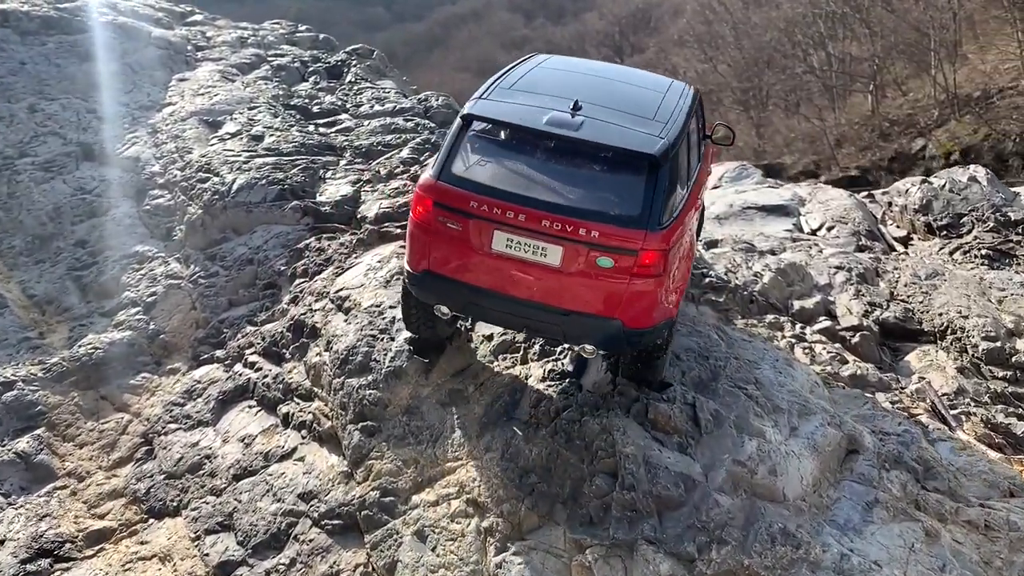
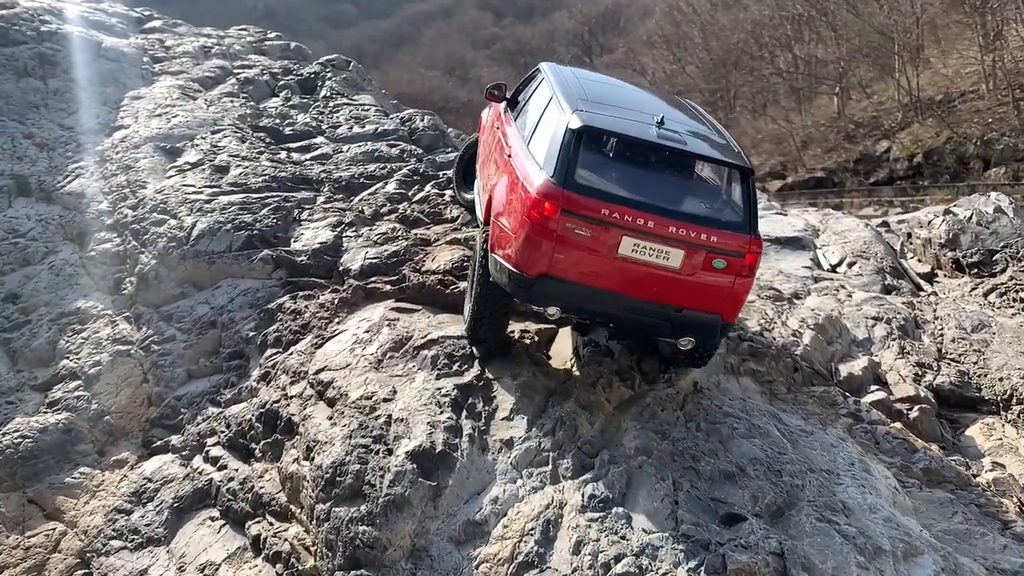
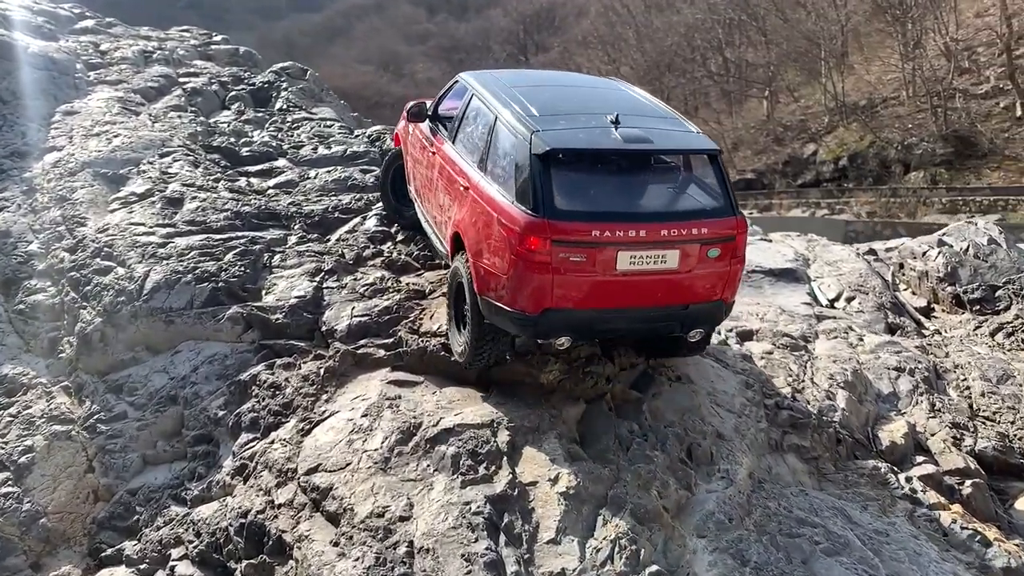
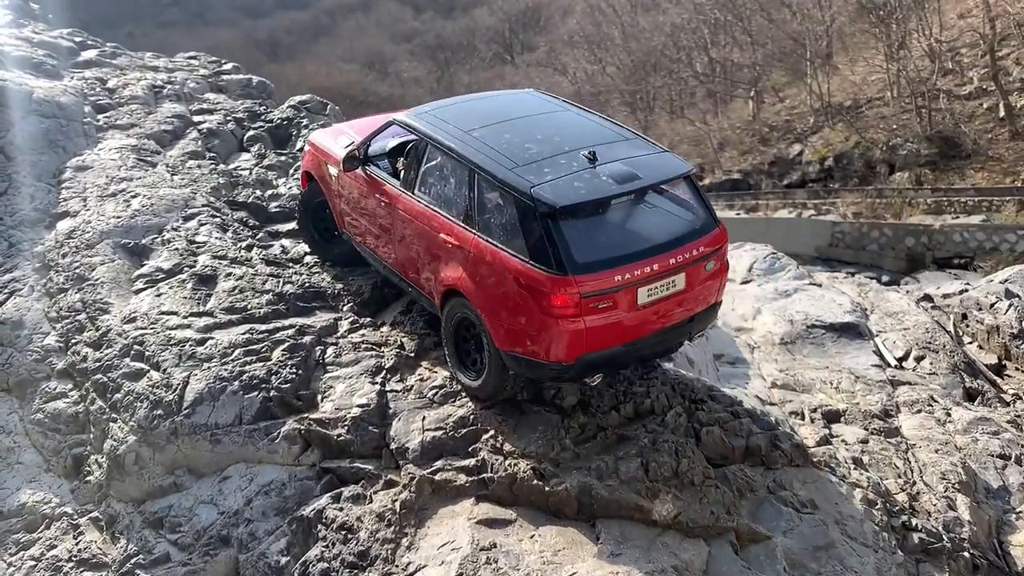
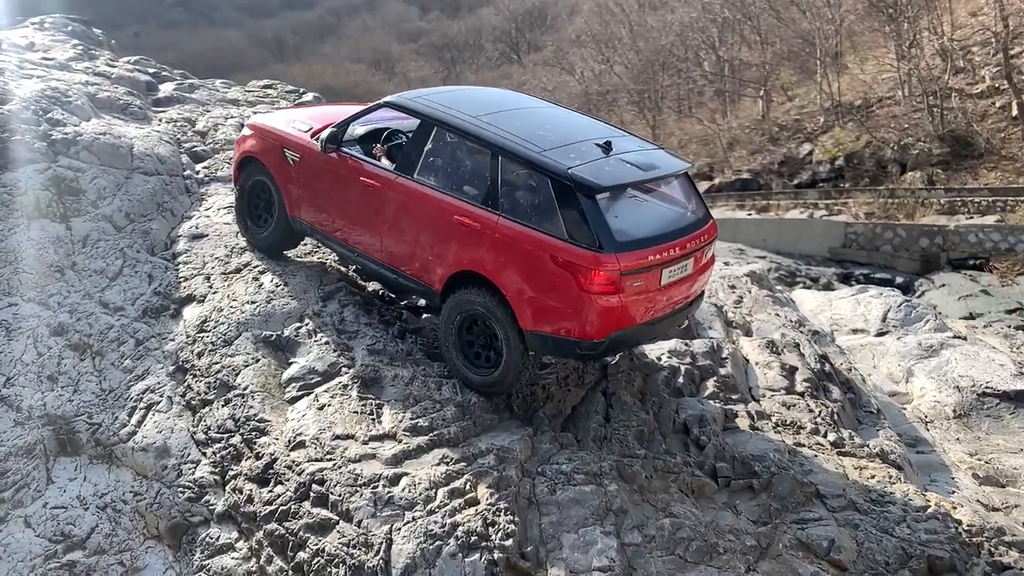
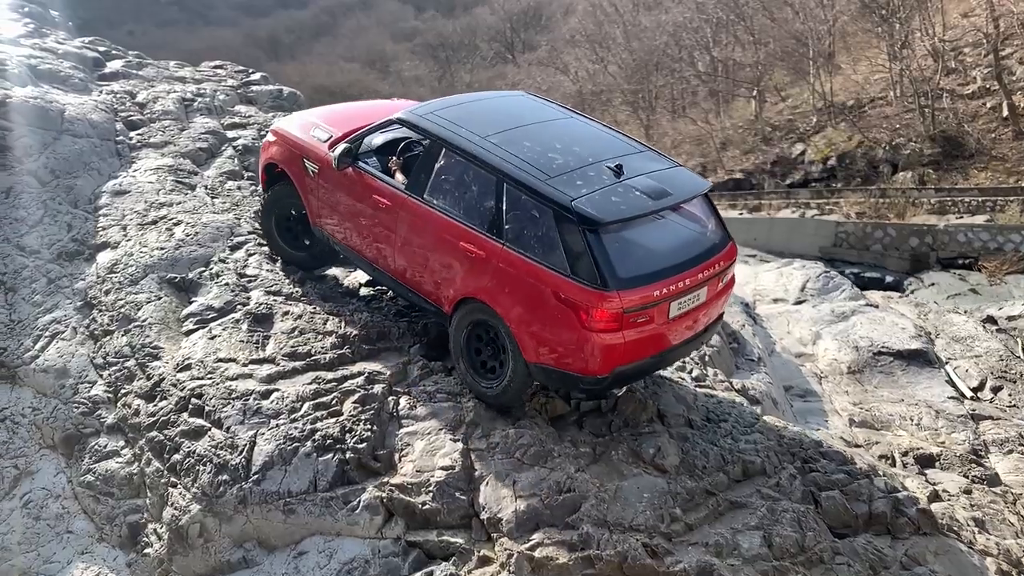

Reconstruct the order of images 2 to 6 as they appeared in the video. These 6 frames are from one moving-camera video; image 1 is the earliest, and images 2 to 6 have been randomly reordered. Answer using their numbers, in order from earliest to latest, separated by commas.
2, 3, 4, 6, 5
